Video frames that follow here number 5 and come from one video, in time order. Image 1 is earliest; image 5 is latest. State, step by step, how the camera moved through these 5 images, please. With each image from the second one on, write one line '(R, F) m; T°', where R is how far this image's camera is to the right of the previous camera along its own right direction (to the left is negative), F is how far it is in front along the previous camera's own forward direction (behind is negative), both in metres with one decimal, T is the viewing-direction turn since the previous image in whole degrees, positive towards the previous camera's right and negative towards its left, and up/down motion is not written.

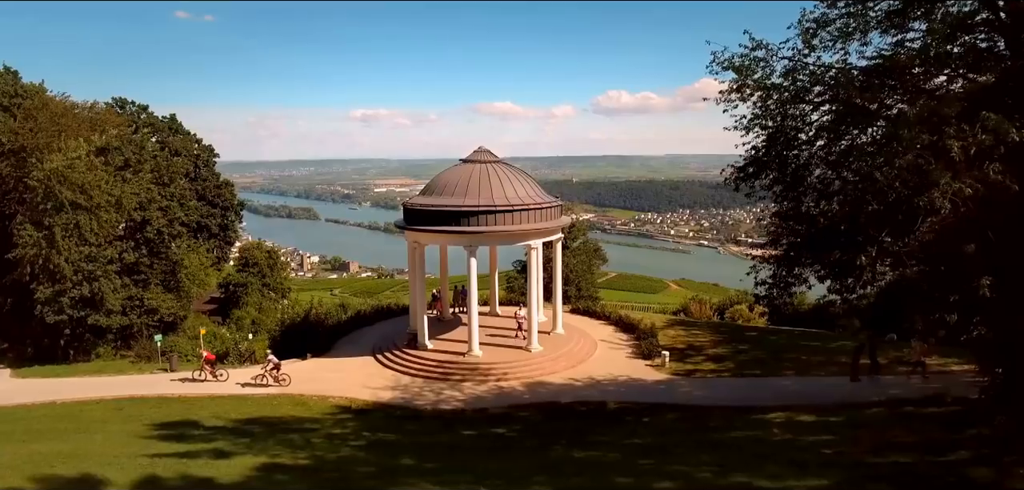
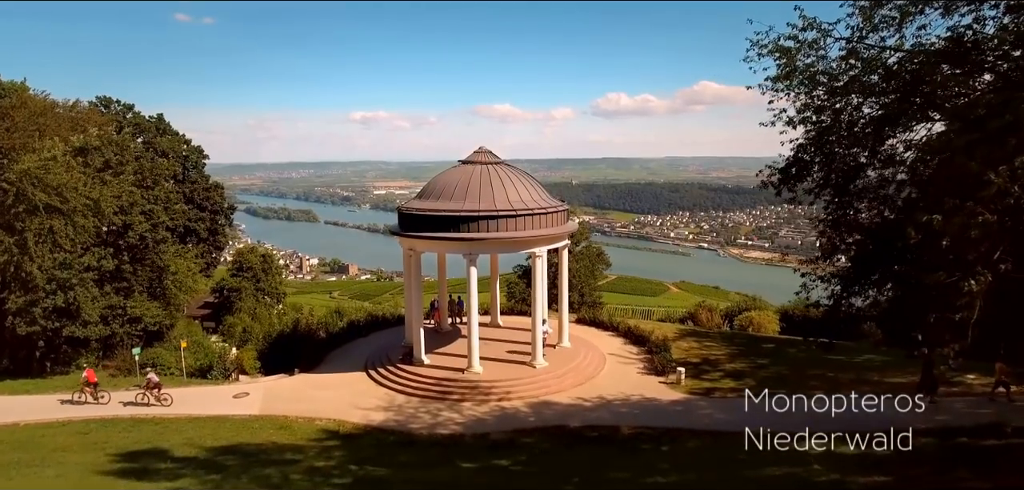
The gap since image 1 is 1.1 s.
(-0.1, +1.4) m; 0°
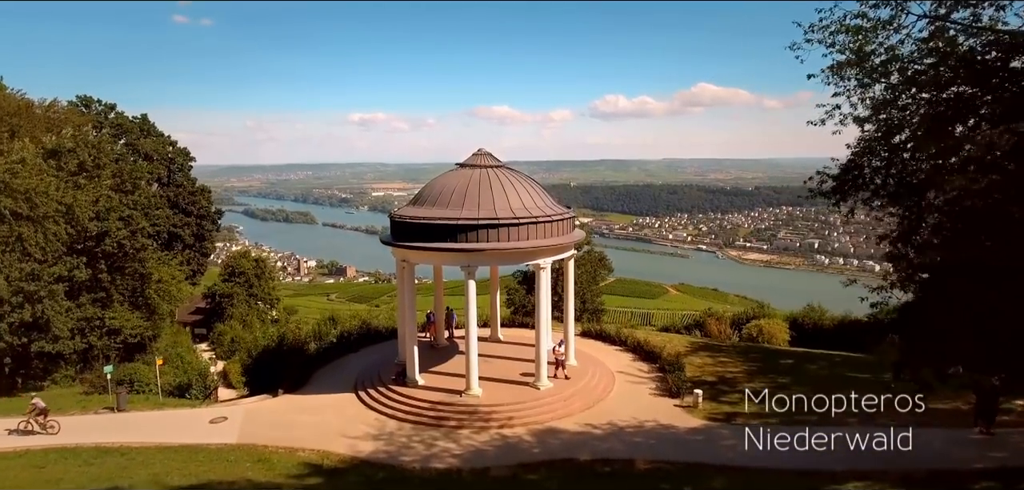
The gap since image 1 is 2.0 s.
(-0.1, +1.5) m; 0°
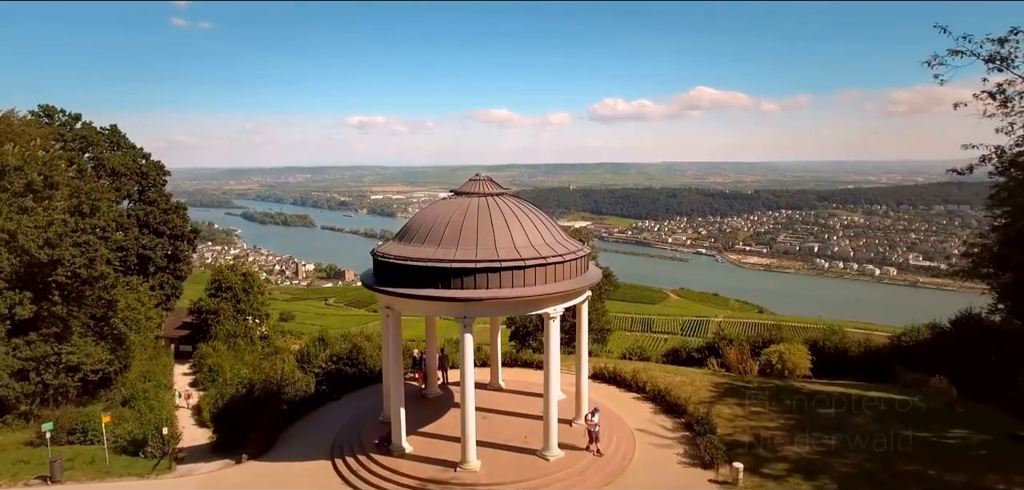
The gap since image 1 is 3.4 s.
(-0.1, +2.6) m; 0°
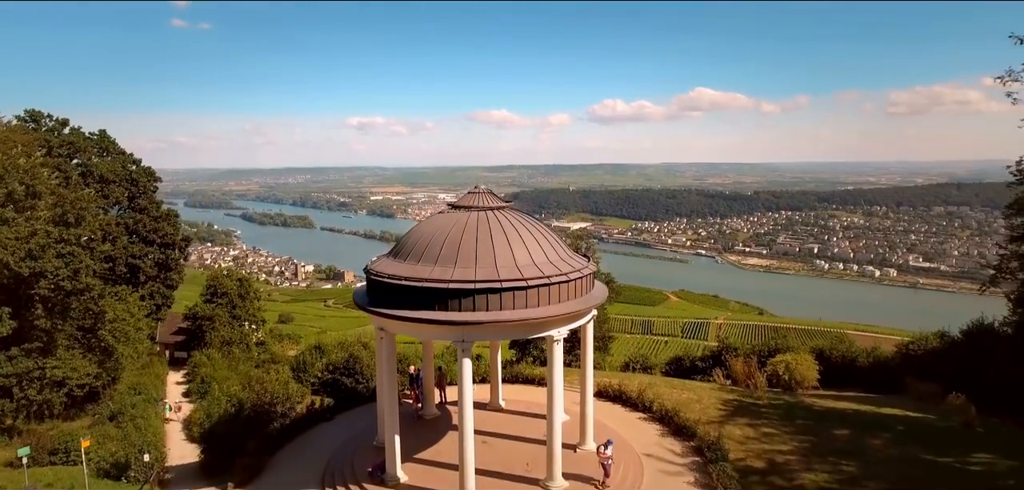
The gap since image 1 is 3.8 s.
(0.0, +0.8) m; 0°
